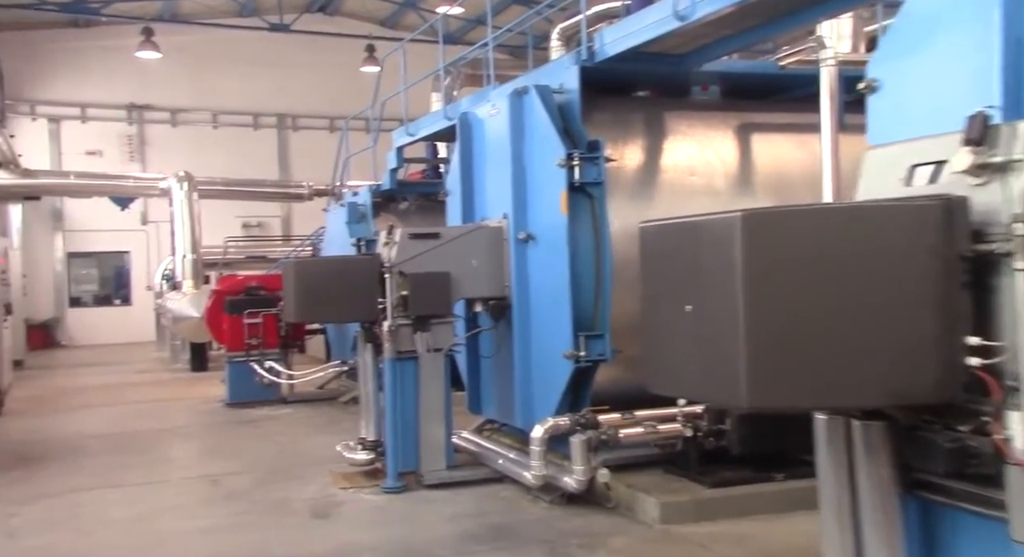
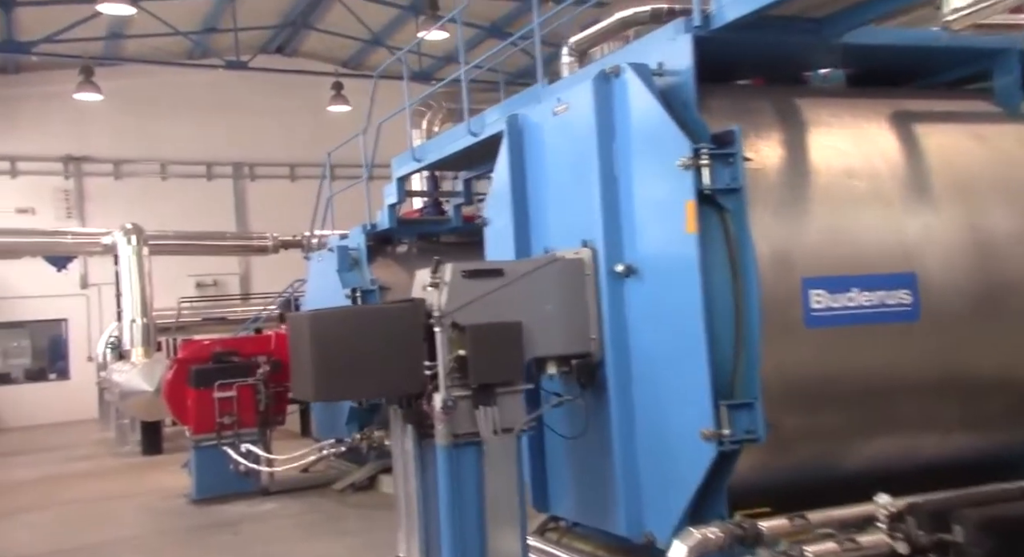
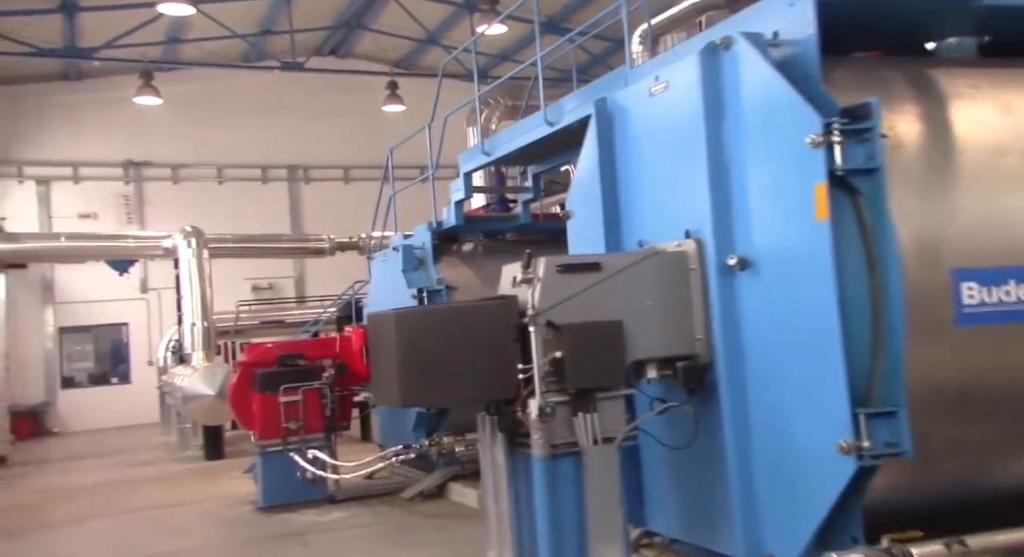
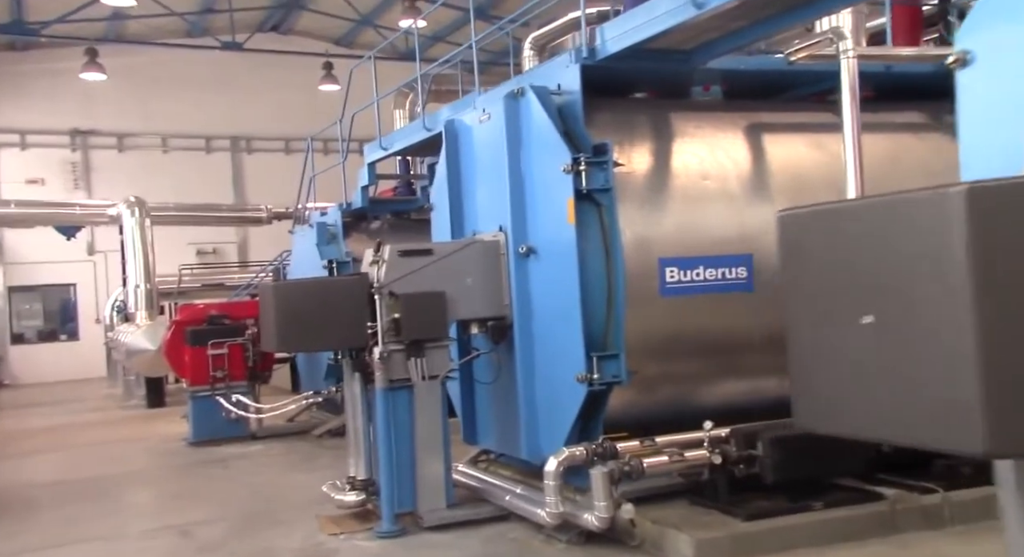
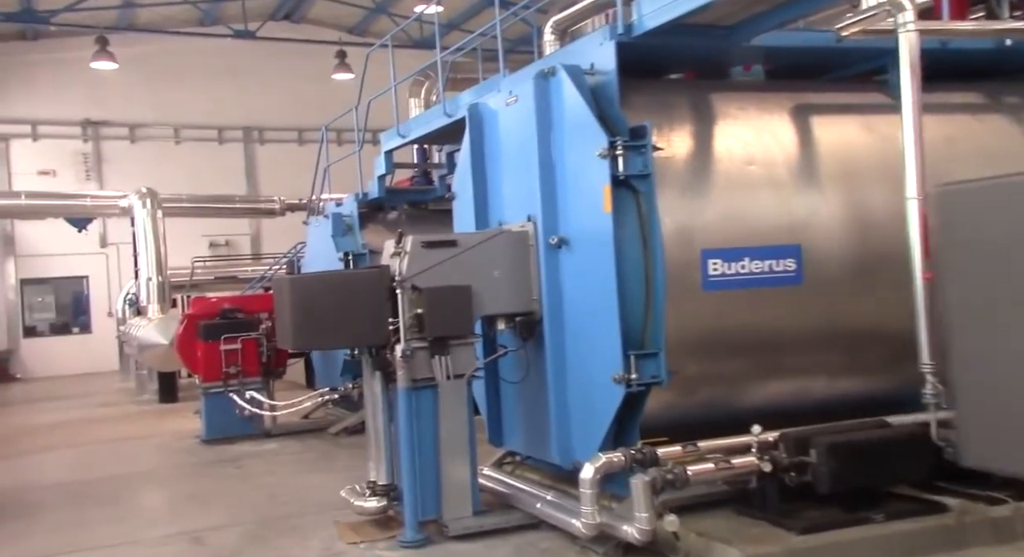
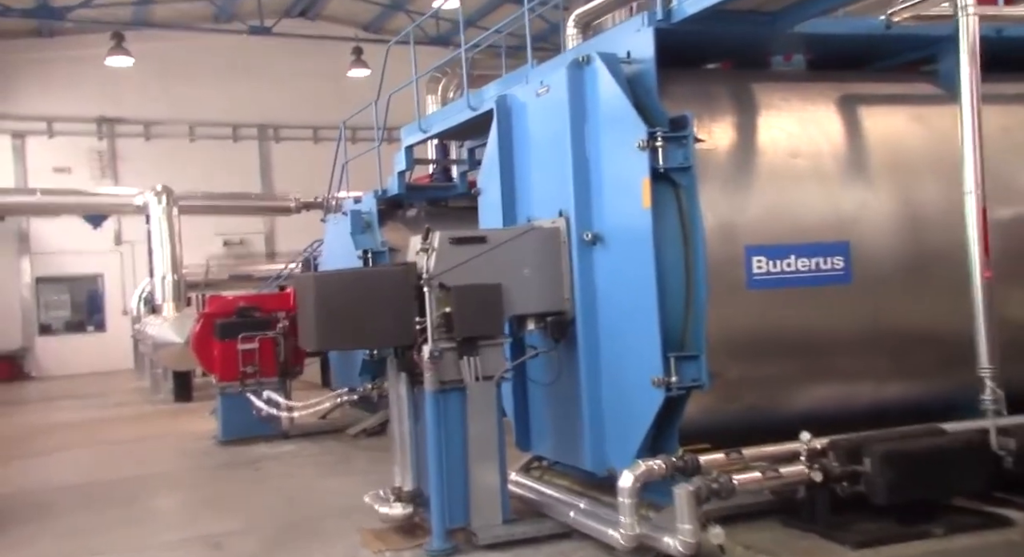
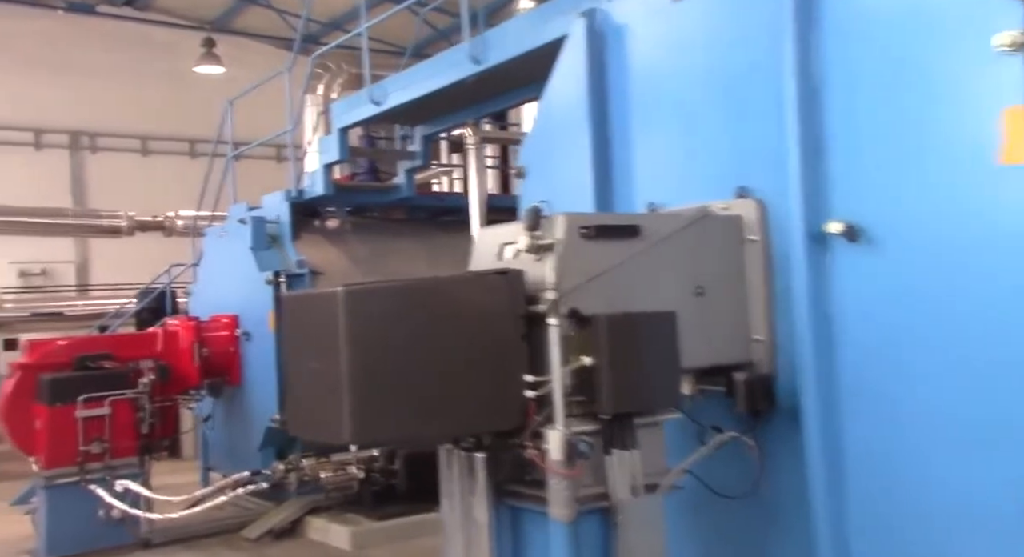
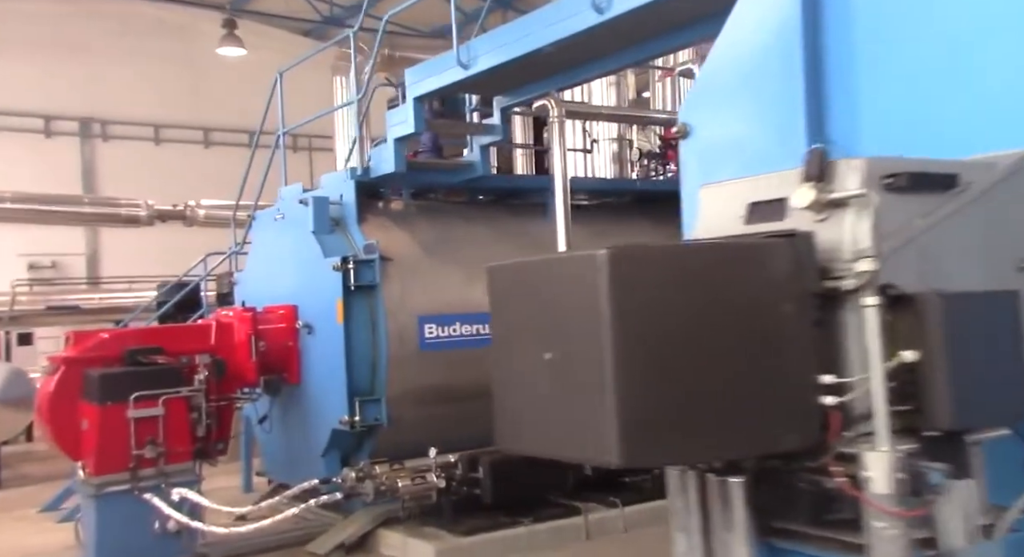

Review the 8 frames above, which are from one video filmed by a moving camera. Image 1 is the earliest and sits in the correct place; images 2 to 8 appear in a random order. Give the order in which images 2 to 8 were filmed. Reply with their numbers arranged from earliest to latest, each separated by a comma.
4, 5, 6, 2, 3, 7, 8
